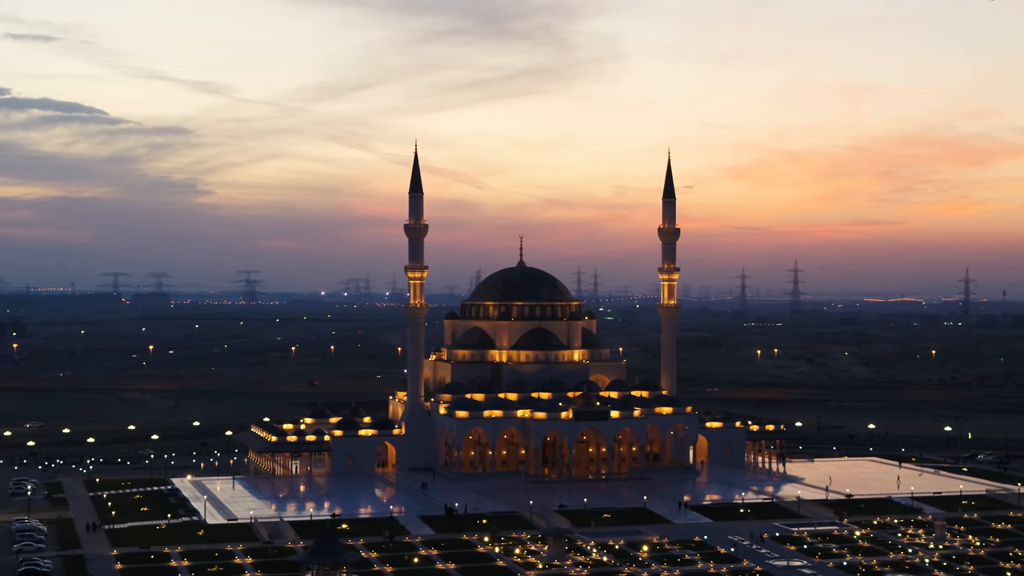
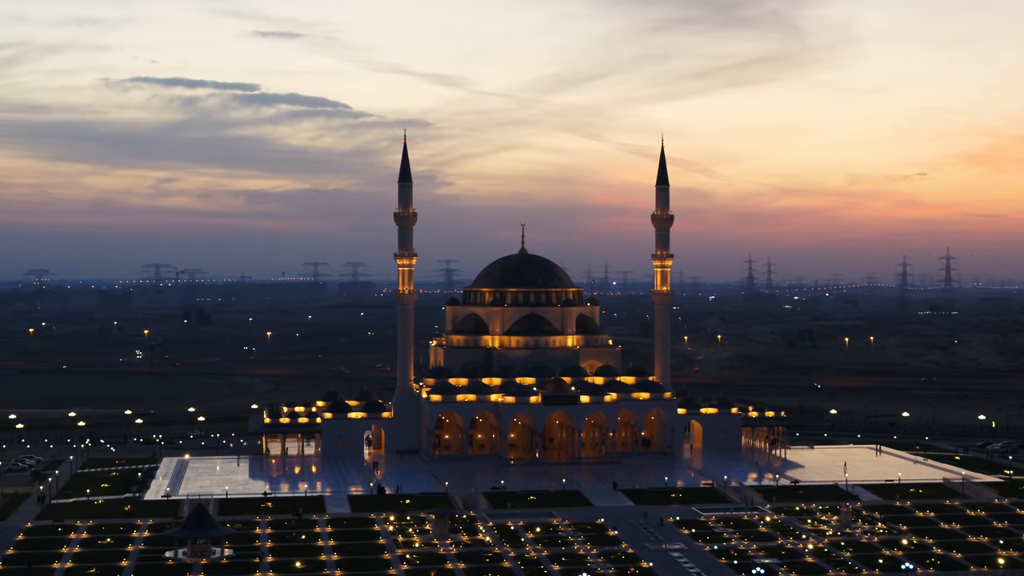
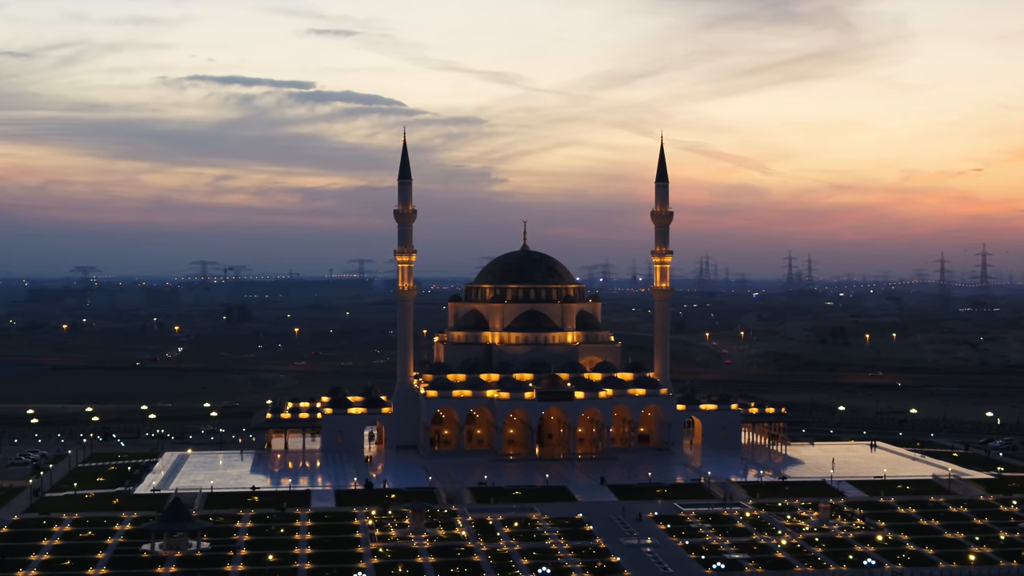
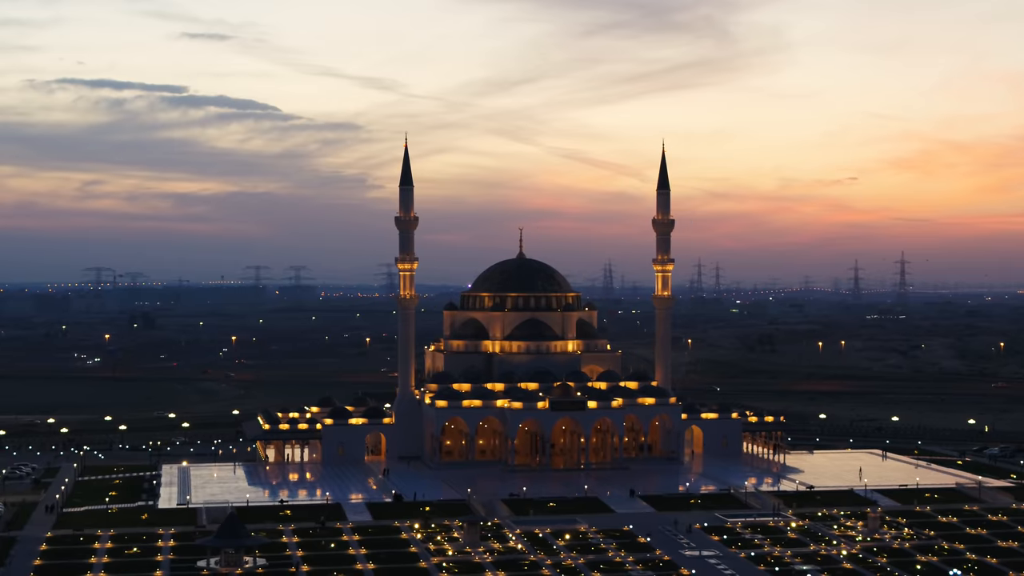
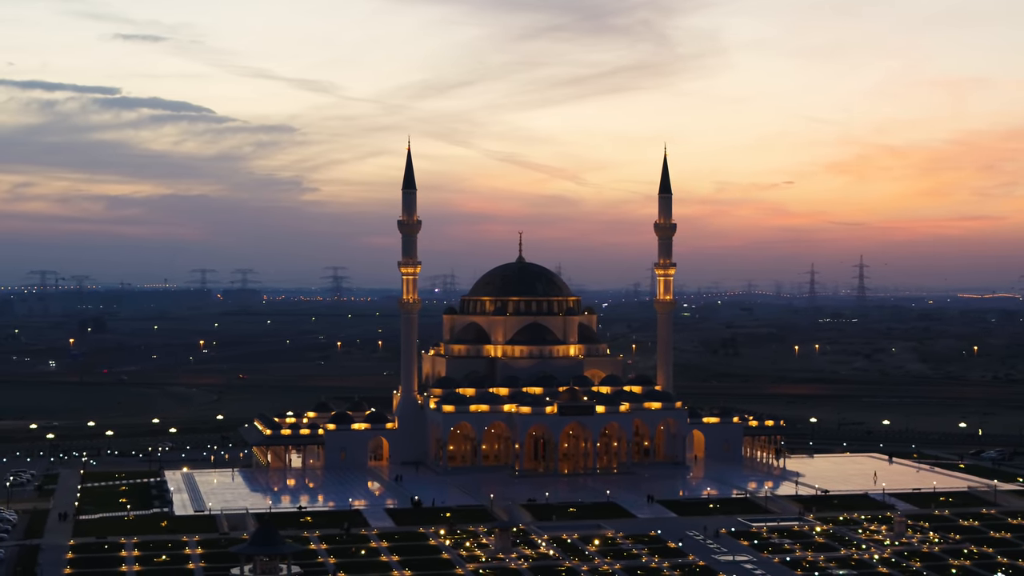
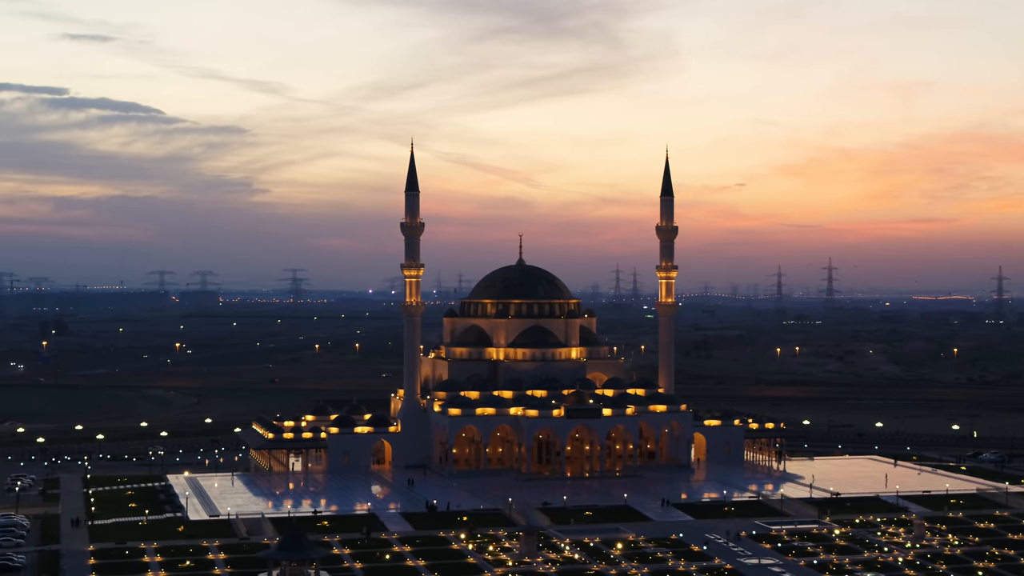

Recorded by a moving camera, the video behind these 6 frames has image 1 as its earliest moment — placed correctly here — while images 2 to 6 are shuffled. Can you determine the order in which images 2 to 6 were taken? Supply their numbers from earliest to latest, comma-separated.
6, 5, 4, 2, 3
